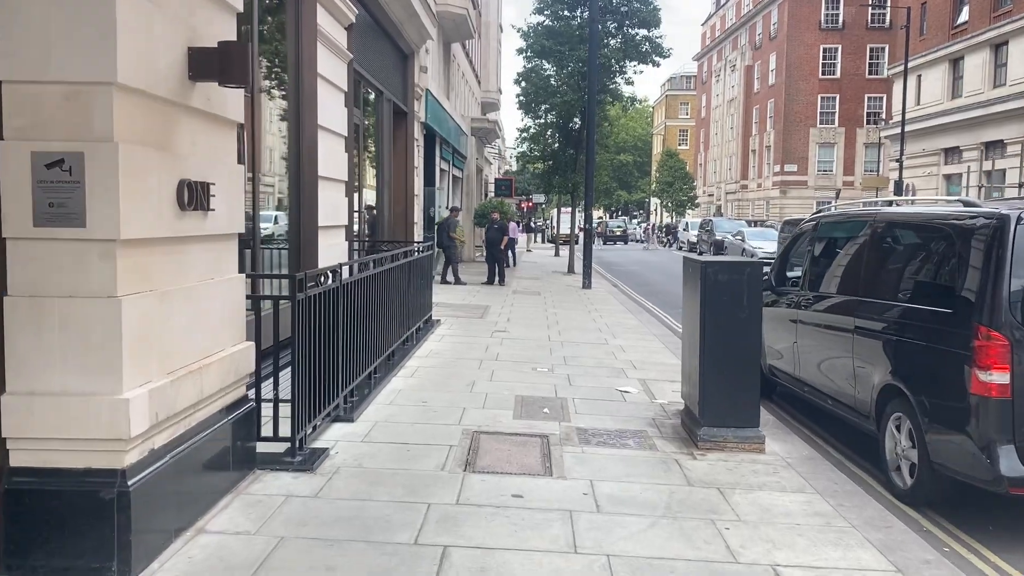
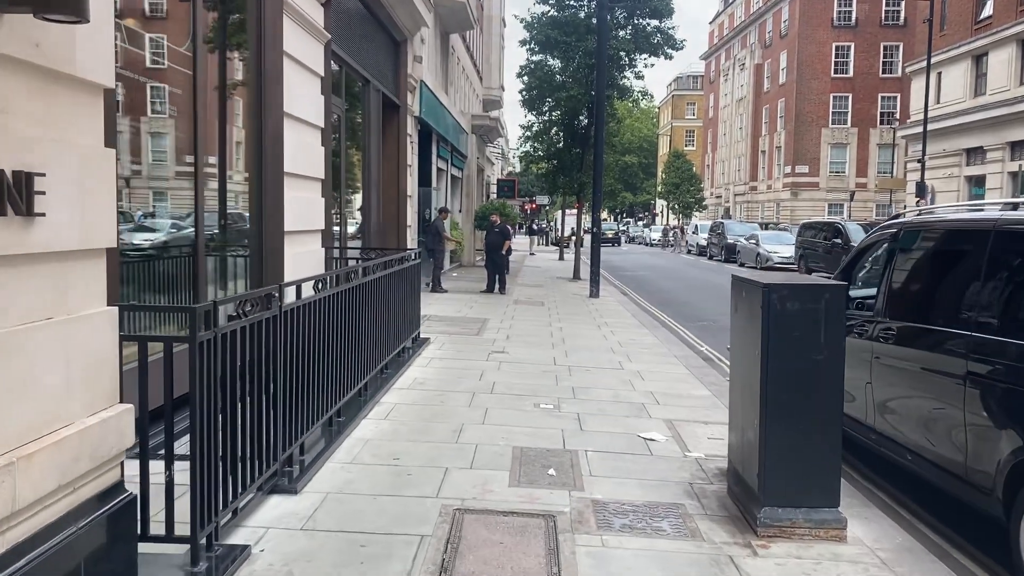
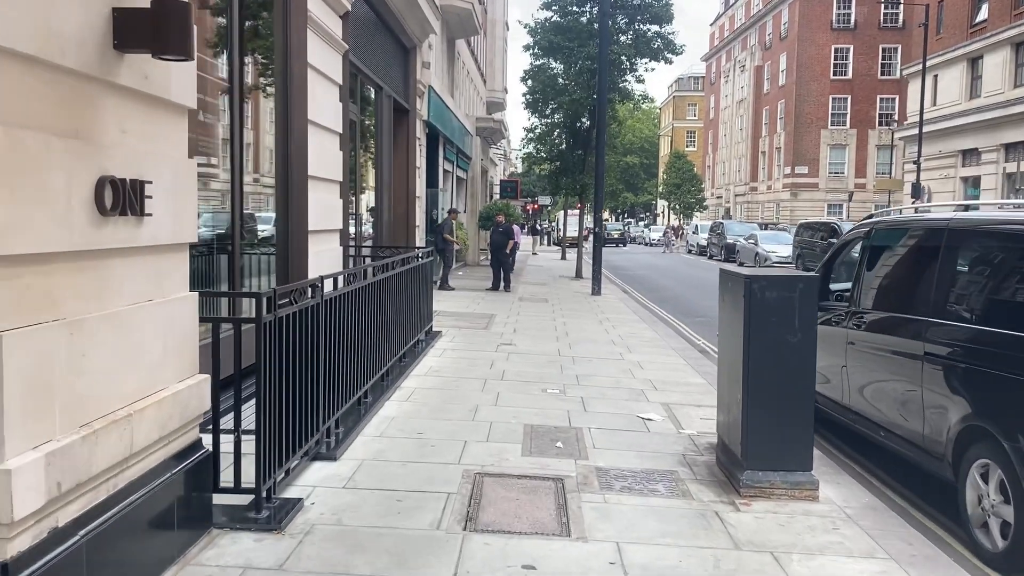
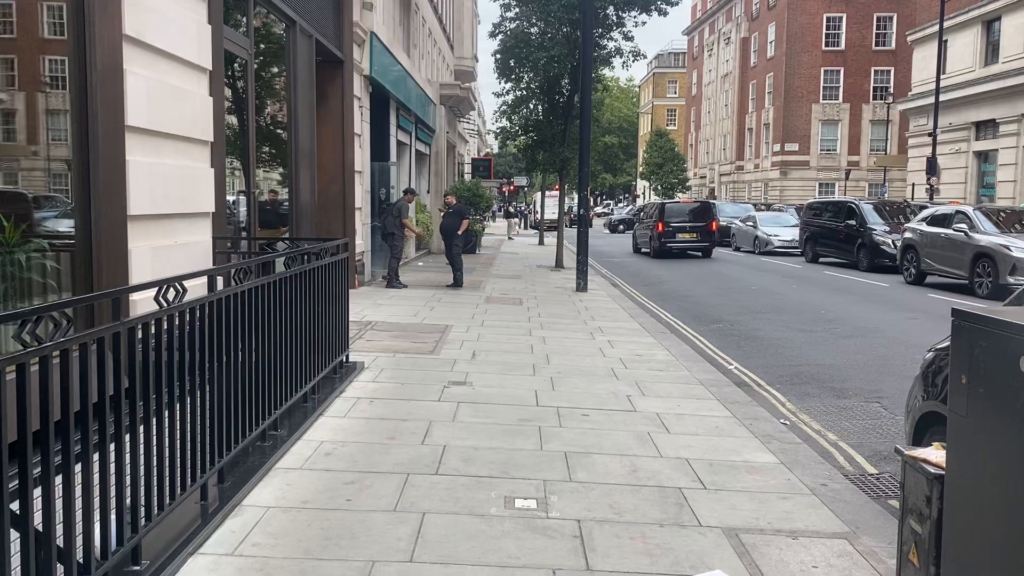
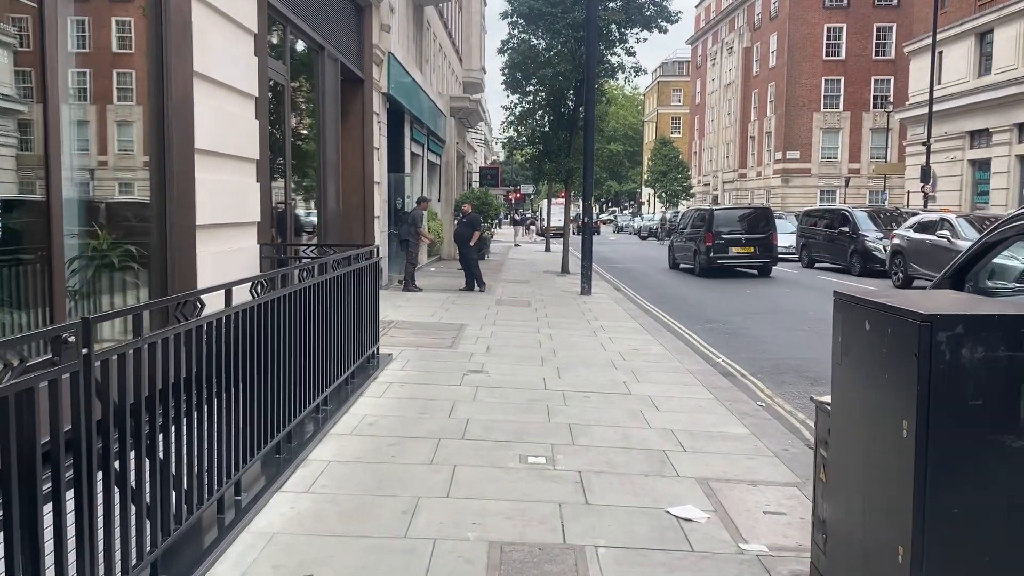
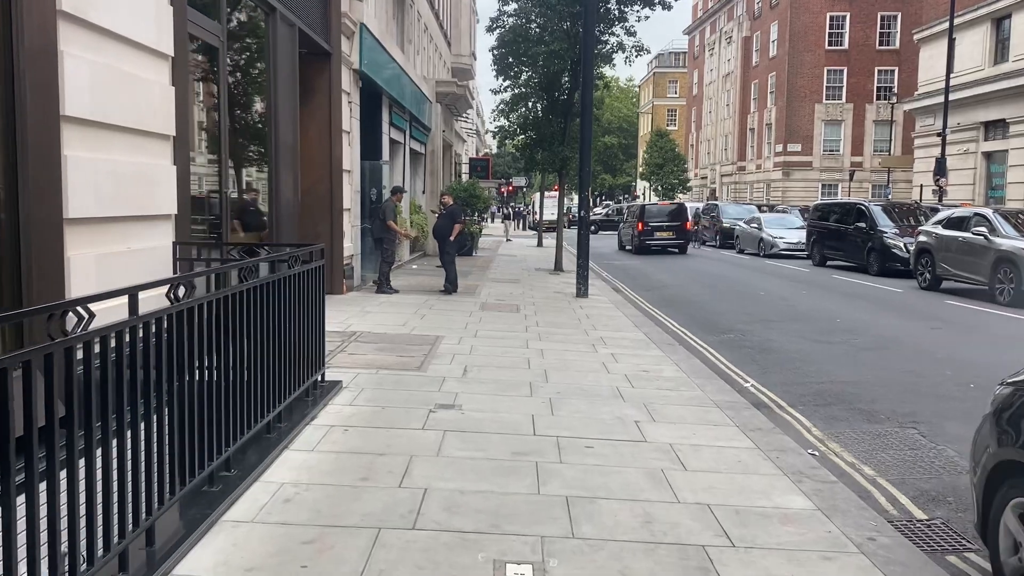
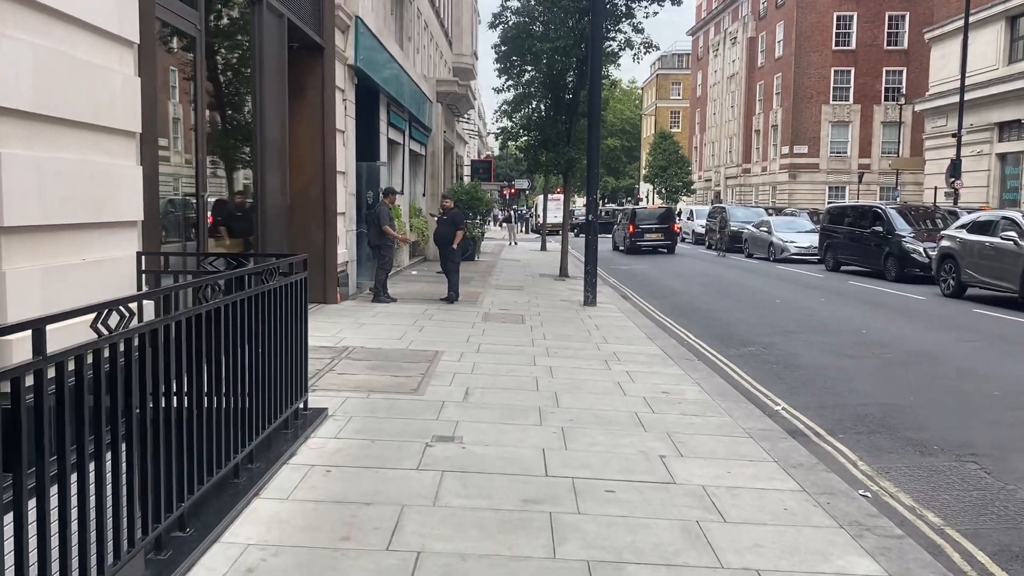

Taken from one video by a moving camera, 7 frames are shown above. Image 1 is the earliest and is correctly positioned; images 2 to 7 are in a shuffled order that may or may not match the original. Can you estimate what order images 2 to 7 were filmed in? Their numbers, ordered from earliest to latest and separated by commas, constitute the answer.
3, 2, 5, 4, 6, 7
